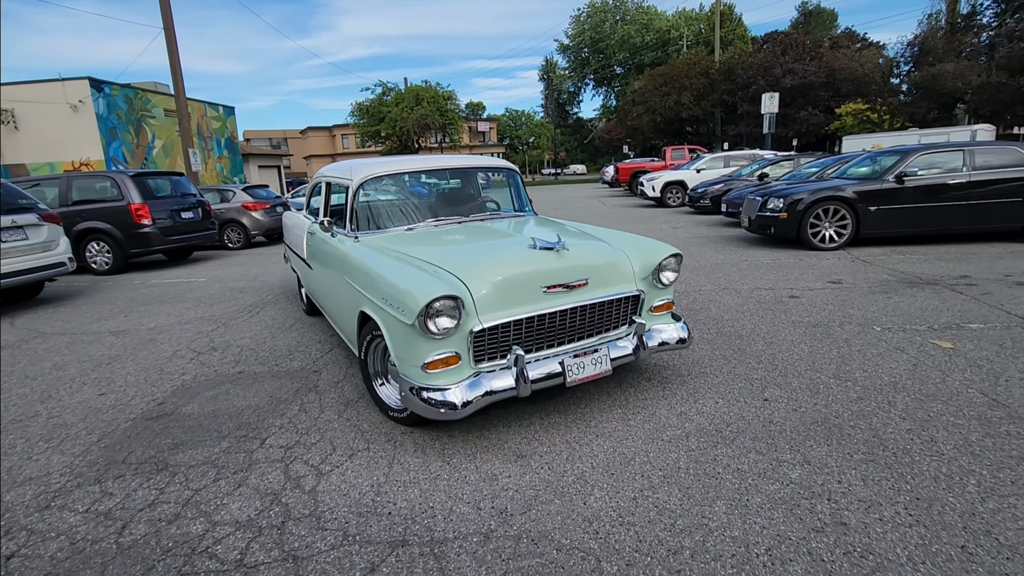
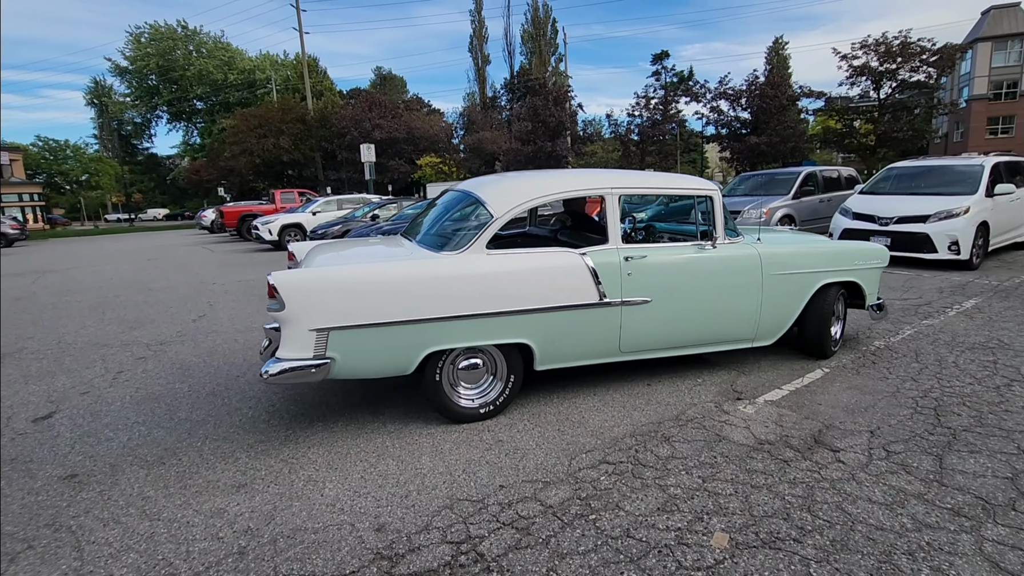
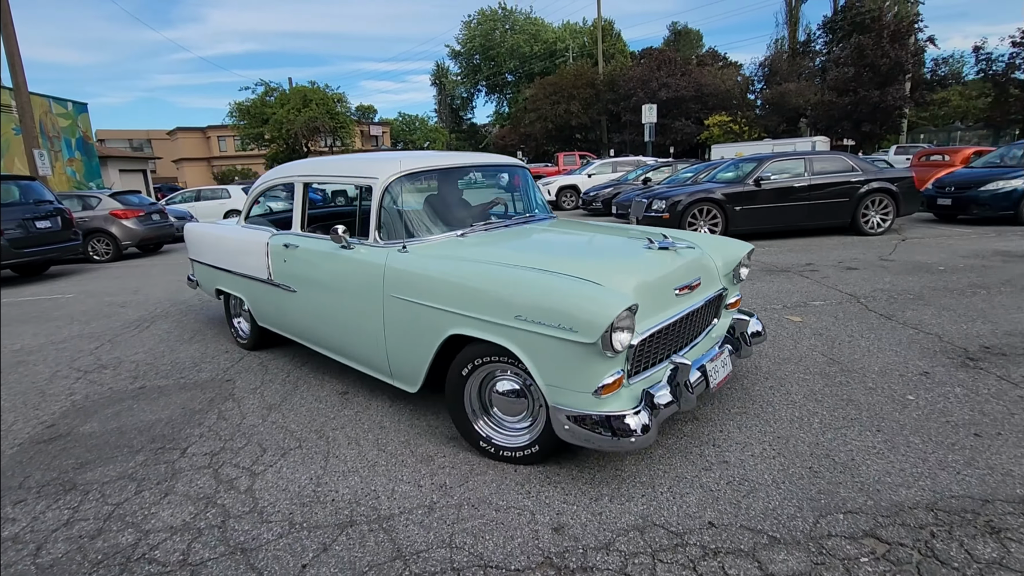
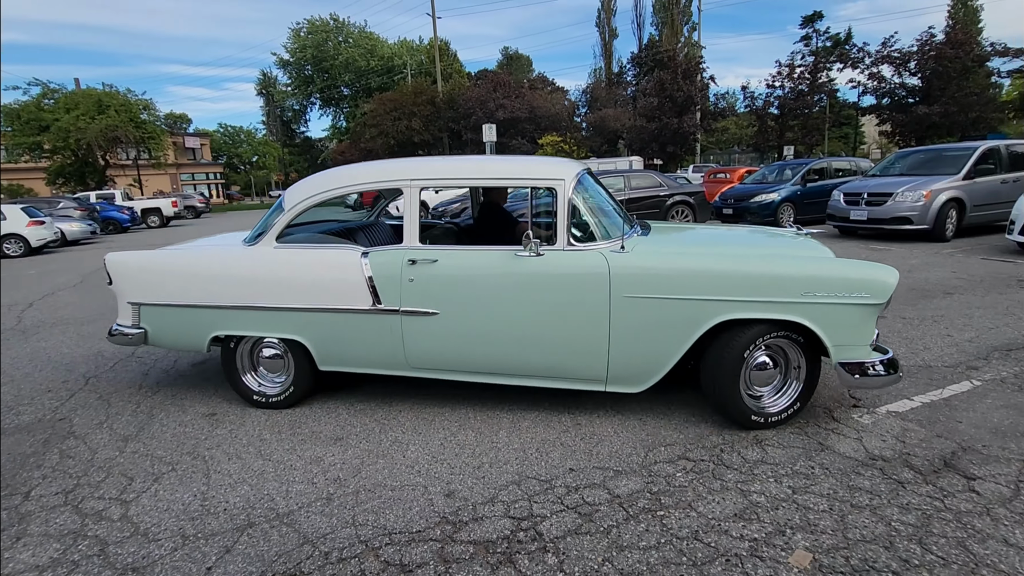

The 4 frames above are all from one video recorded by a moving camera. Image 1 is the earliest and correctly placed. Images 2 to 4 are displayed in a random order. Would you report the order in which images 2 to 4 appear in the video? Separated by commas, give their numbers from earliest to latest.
3, 4, 2
